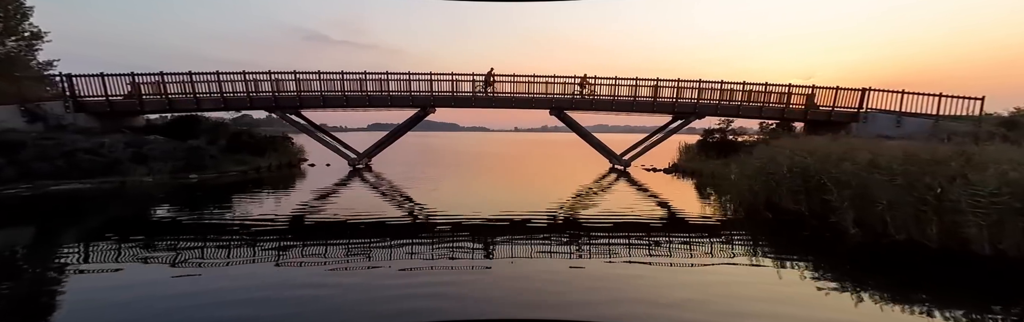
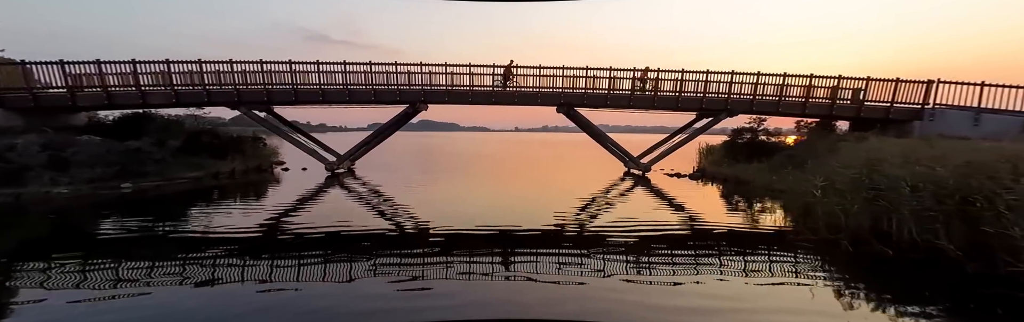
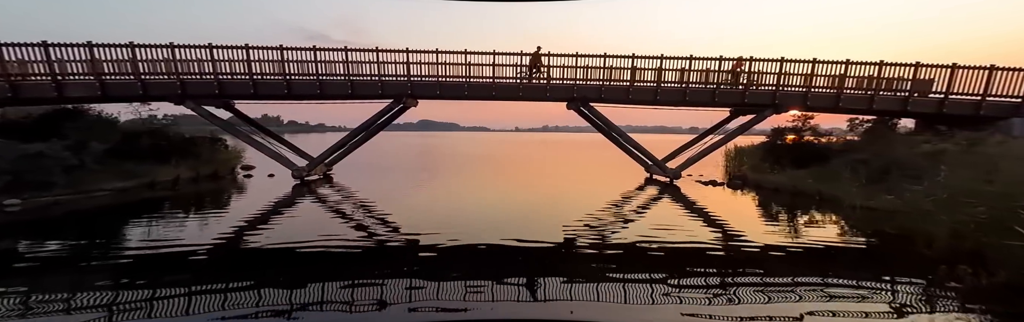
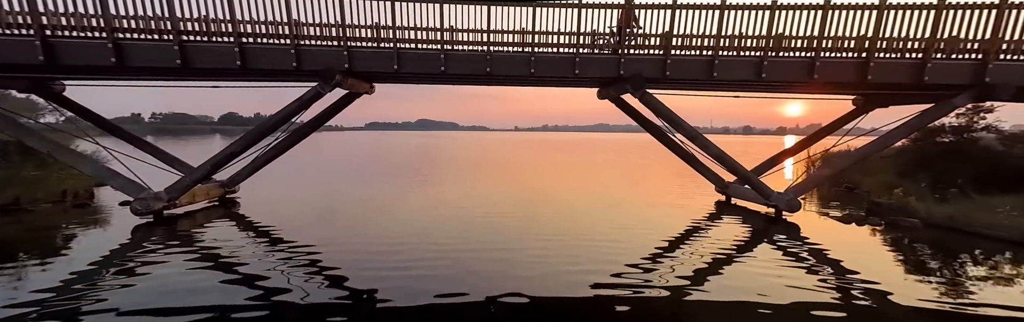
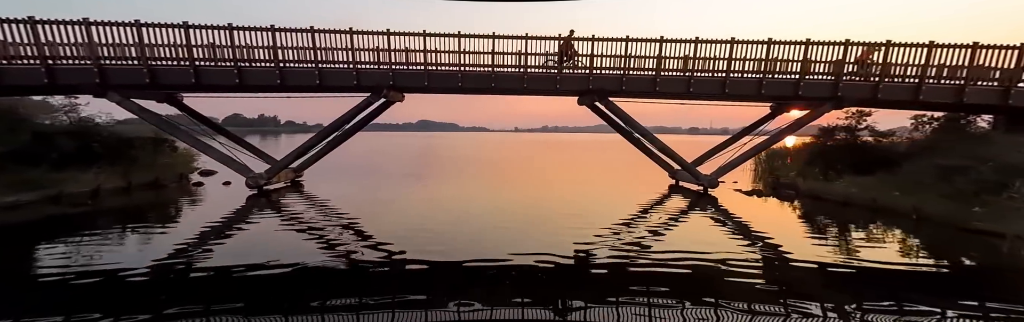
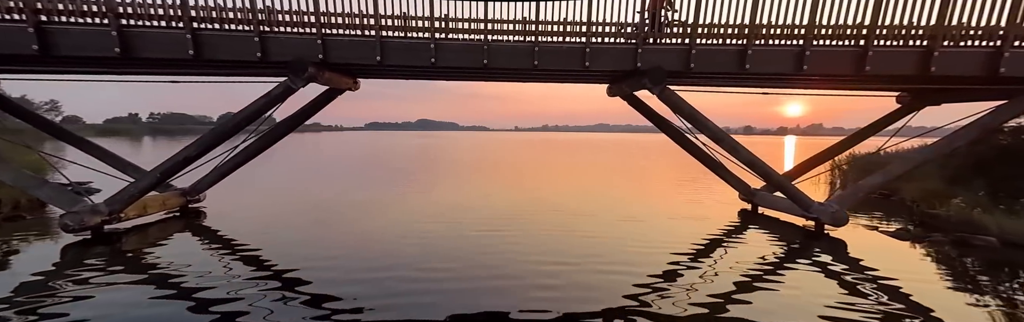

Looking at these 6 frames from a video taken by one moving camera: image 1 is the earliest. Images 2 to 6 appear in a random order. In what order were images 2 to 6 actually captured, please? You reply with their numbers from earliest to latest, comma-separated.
2, 3, 5, 4, 6
